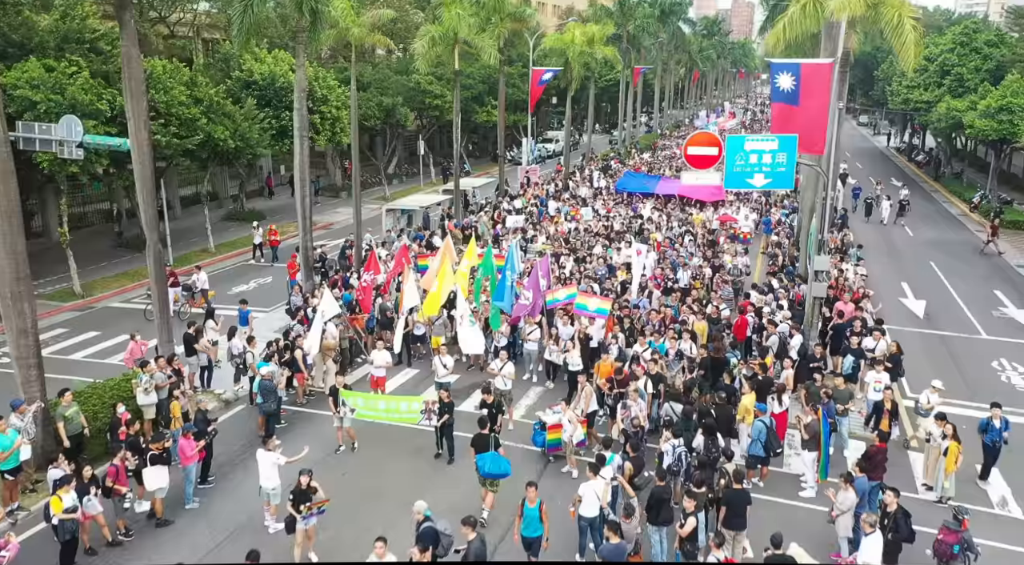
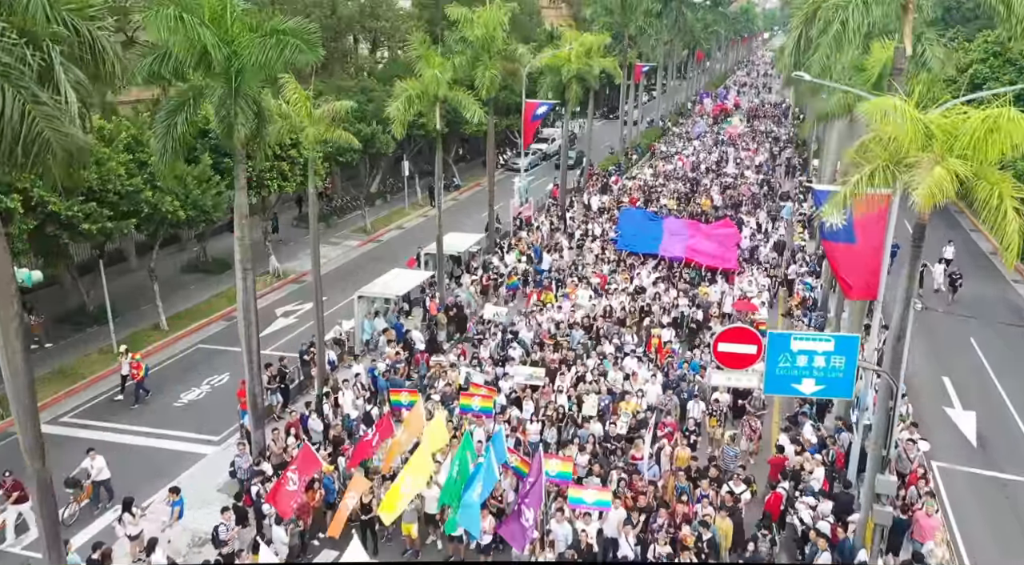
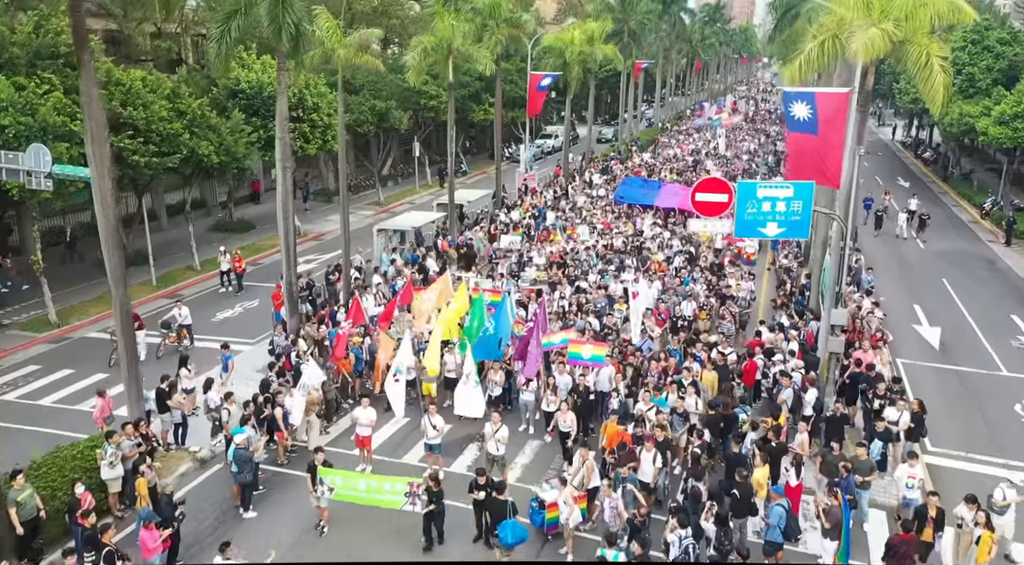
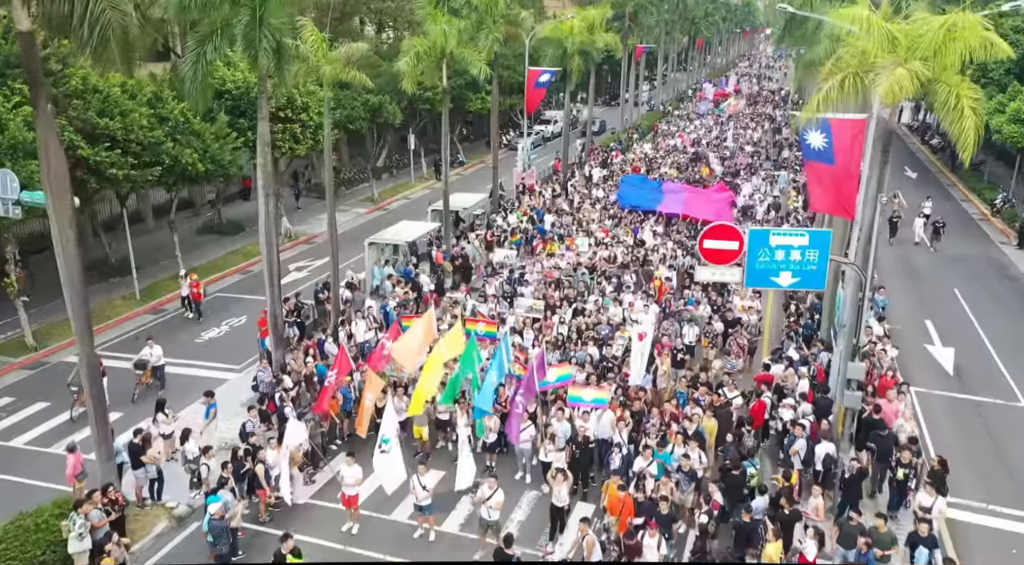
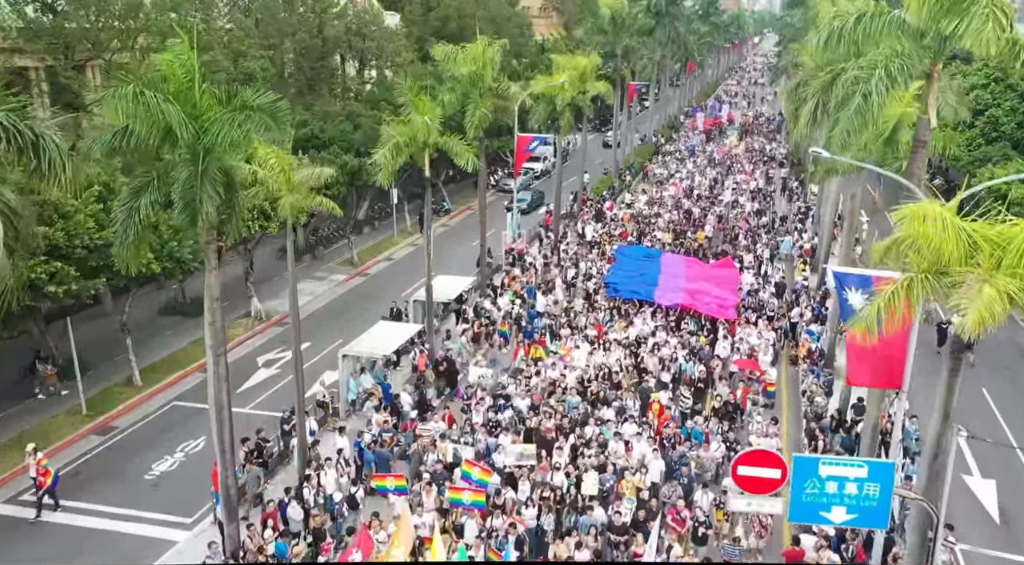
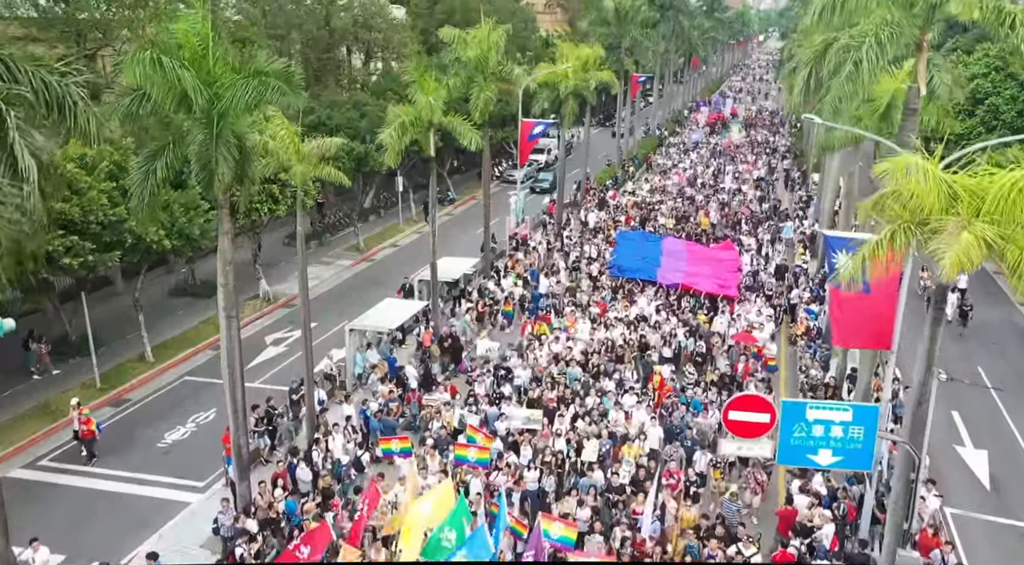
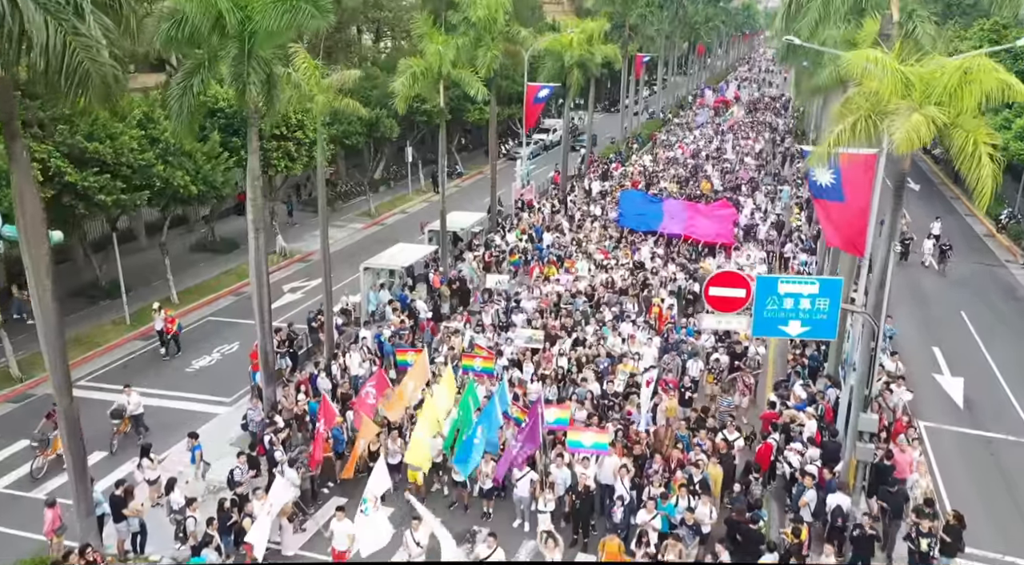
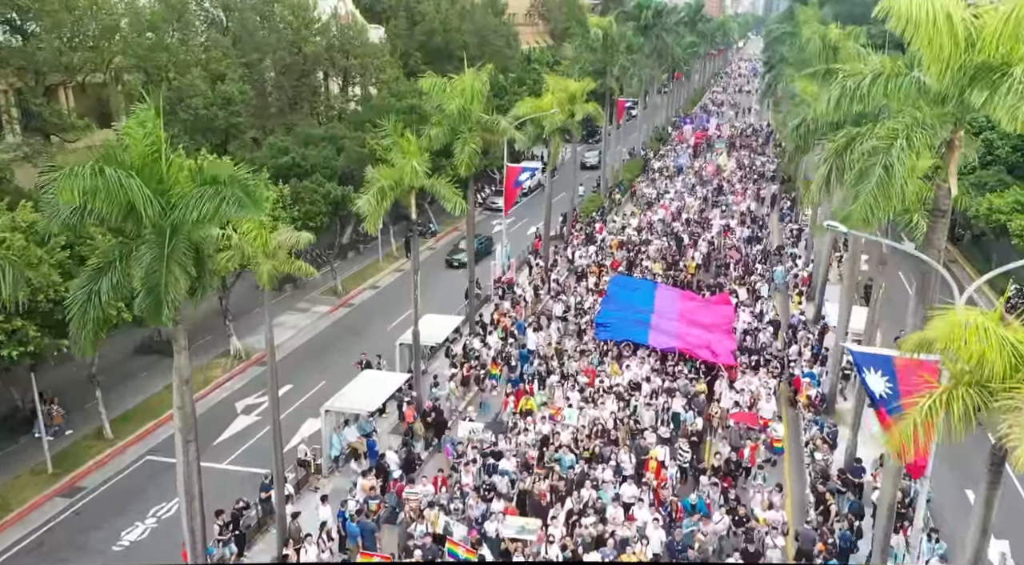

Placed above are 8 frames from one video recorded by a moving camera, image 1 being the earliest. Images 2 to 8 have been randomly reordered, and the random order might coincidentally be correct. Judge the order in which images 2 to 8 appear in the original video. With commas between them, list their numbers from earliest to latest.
3, 4, 7, 2, 6, 5, 8
